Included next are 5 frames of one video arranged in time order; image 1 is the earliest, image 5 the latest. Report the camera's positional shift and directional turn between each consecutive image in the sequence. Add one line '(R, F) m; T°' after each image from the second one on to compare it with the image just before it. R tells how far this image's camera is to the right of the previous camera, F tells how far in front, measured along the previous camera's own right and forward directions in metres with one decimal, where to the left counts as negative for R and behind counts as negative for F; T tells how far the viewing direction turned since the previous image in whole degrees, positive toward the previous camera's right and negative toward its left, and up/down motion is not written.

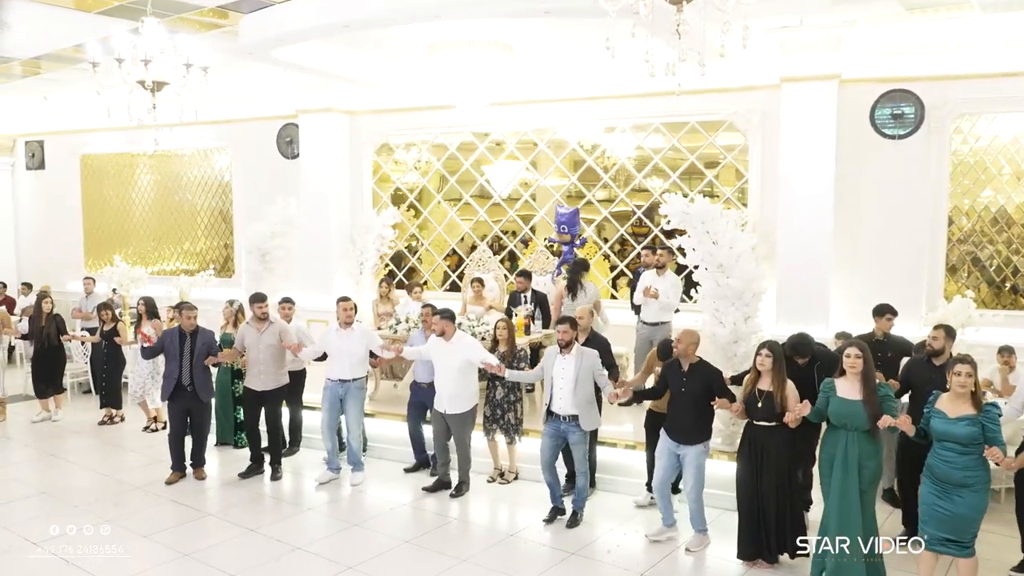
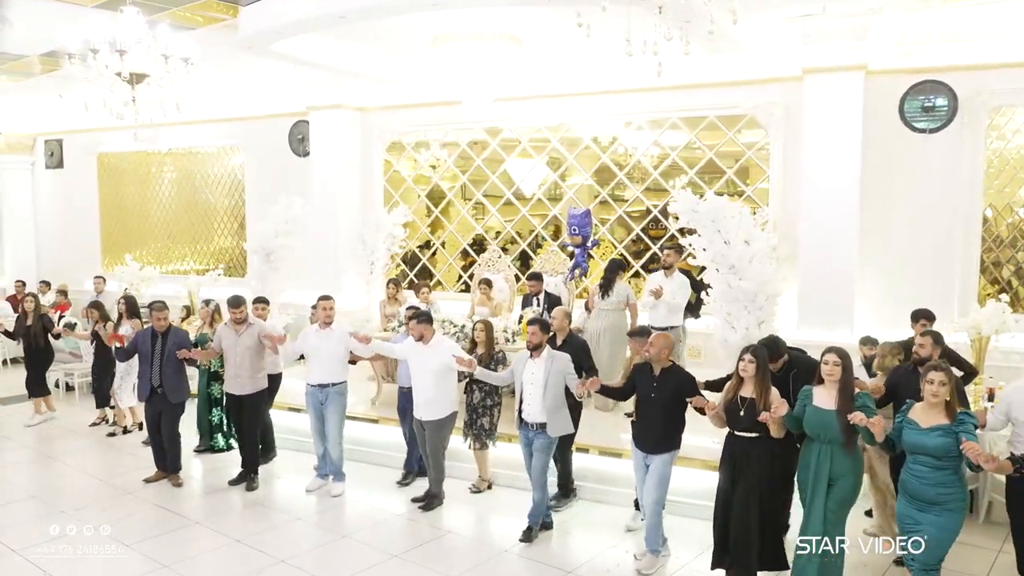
(+0.2, +0.3) m; -2°
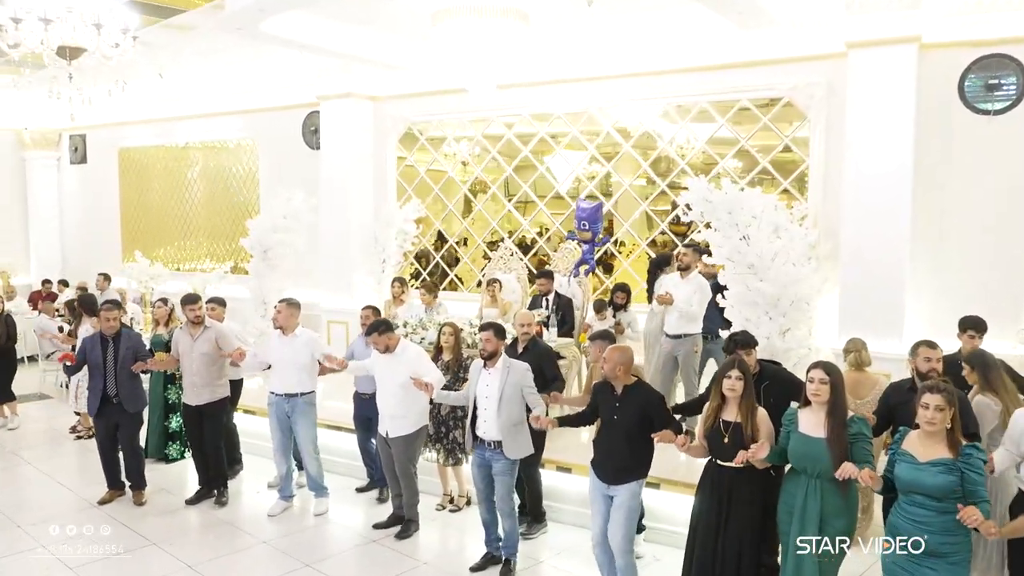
(+0.4, +0.6) m; -4°
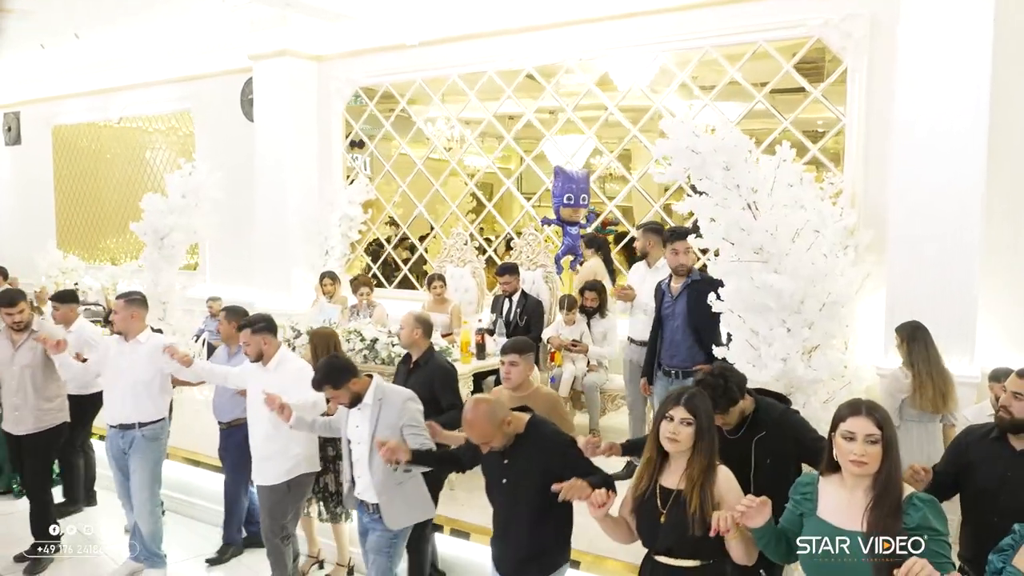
(+0.5, +1.5) m; -2°
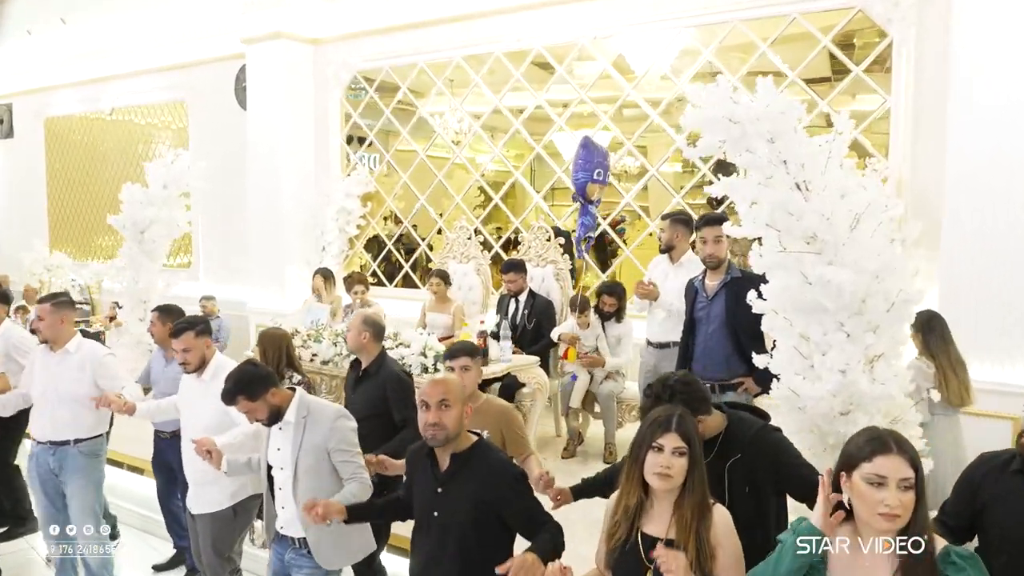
(0.0, +0.5) m; -1°
